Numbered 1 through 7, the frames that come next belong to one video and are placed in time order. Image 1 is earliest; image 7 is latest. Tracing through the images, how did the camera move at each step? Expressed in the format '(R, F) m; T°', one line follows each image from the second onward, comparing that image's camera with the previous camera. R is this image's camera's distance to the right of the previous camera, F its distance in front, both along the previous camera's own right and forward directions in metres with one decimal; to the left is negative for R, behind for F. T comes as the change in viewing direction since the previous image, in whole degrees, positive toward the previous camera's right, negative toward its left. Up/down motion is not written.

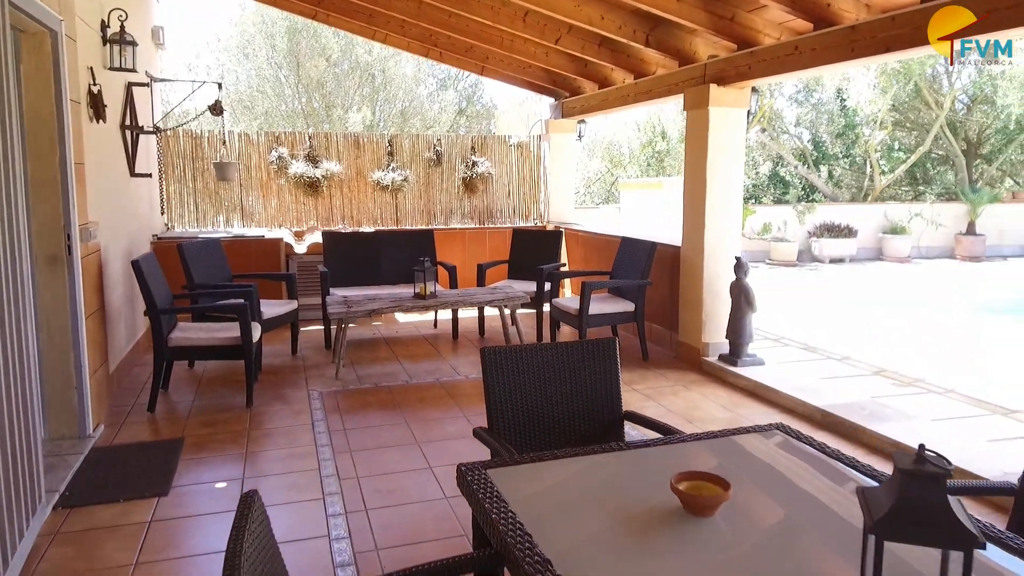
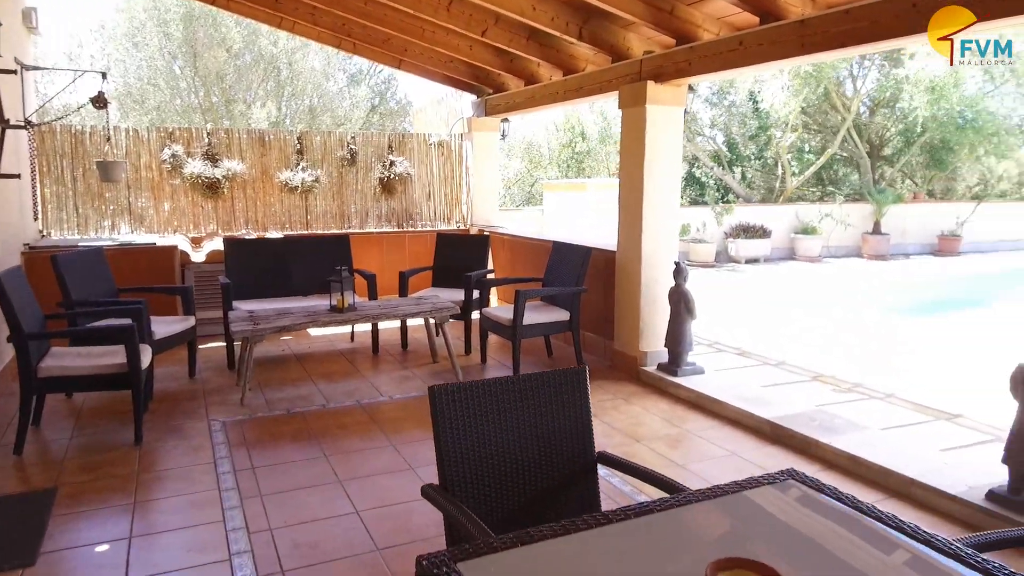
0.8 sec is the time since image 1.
(-0.1, +0.4) m; +7°
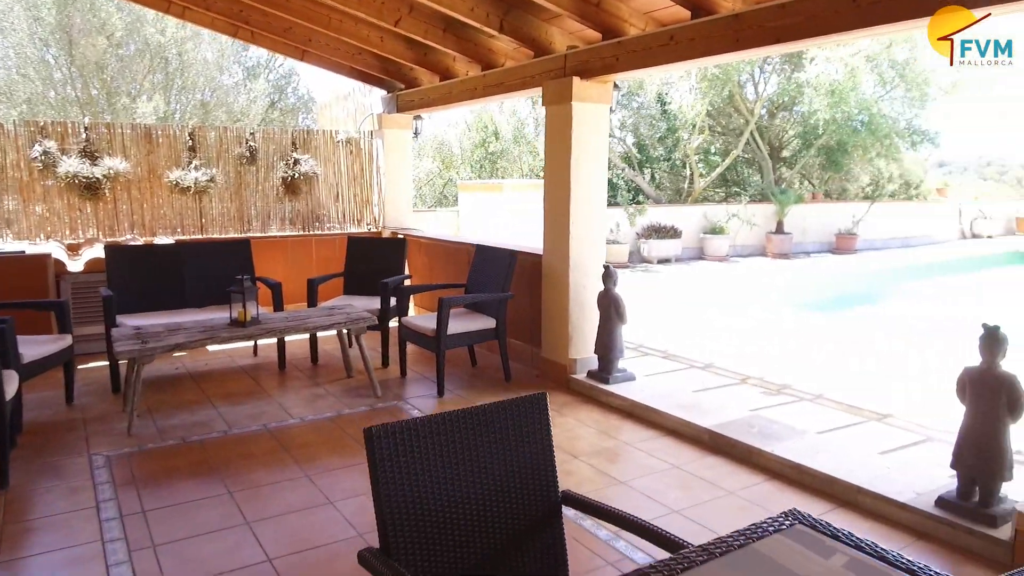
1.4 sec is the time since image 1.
(-0.1, +0.3) m; +7°
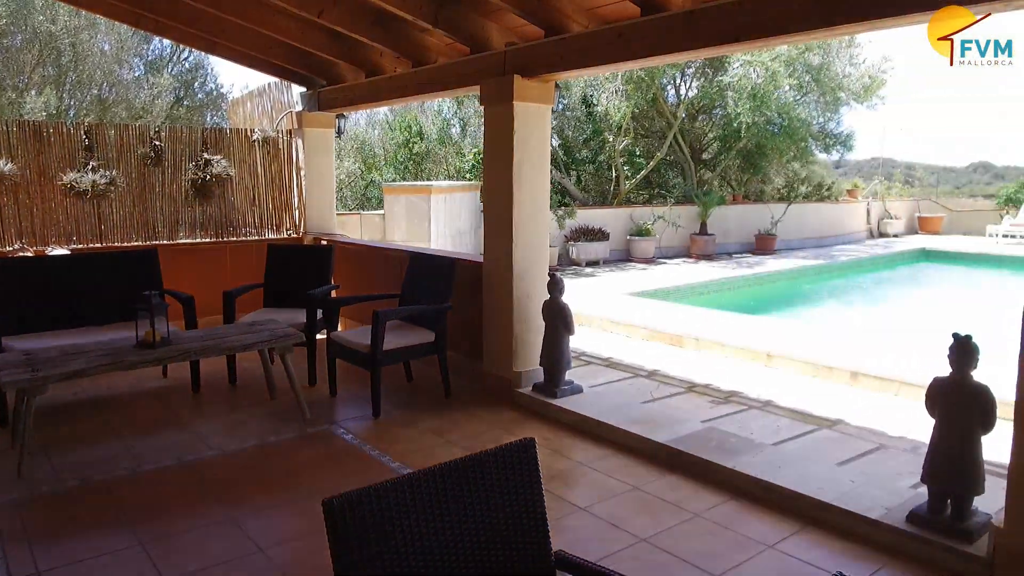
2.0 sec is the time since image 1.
(-0.1, +0.3) m; +6°
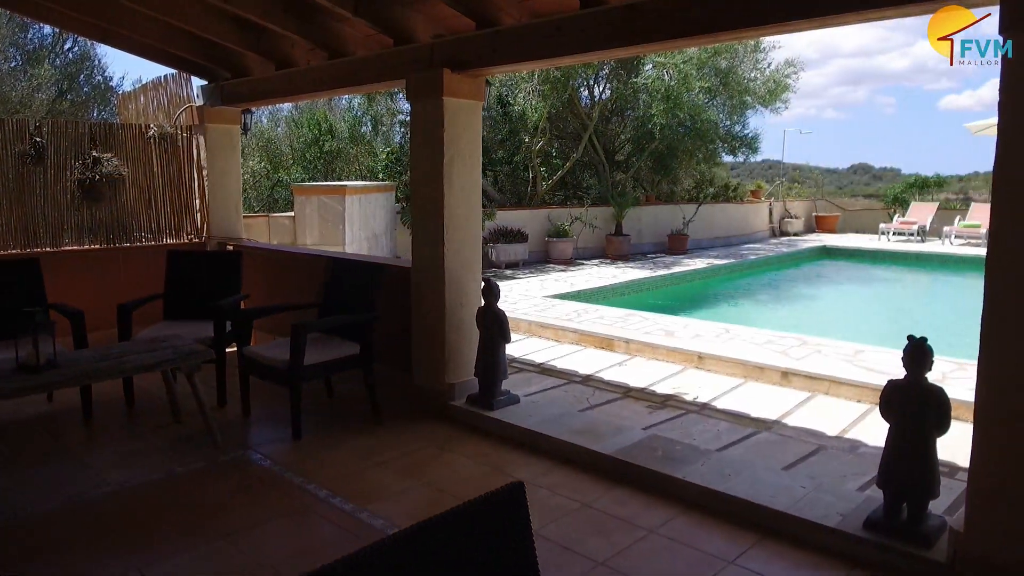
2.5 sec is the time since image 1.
(-0.1, +0.2) m; +7°
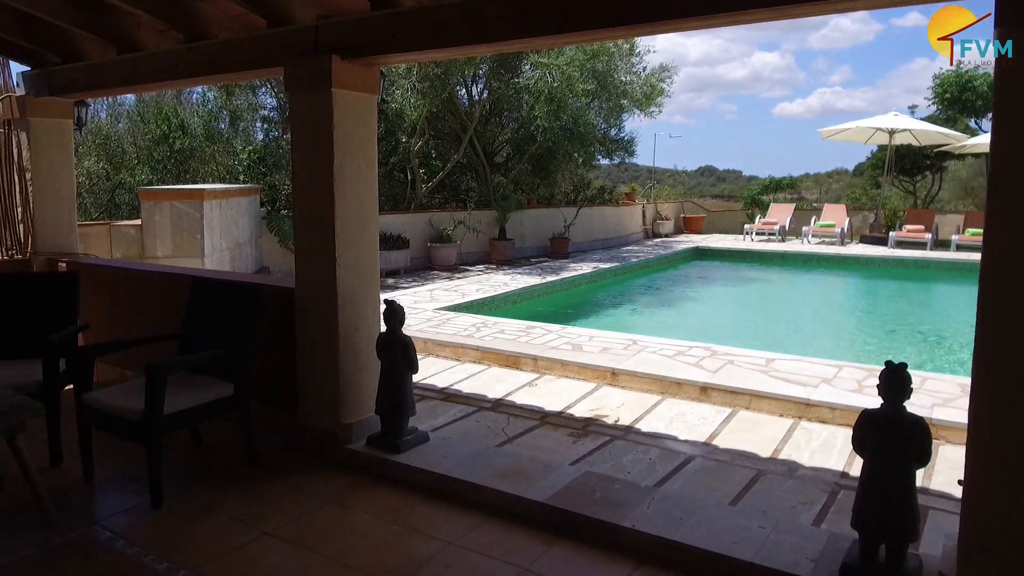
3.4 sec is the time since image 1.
(-0.2, +0.5) m; +10°
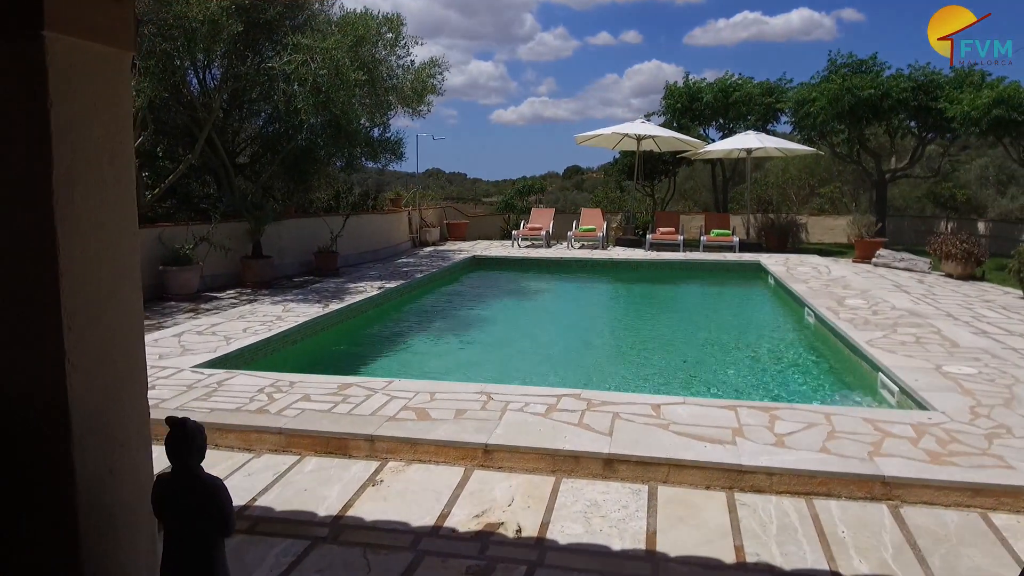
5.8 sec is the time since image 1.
(-0.4, +1.3) m; +21°
